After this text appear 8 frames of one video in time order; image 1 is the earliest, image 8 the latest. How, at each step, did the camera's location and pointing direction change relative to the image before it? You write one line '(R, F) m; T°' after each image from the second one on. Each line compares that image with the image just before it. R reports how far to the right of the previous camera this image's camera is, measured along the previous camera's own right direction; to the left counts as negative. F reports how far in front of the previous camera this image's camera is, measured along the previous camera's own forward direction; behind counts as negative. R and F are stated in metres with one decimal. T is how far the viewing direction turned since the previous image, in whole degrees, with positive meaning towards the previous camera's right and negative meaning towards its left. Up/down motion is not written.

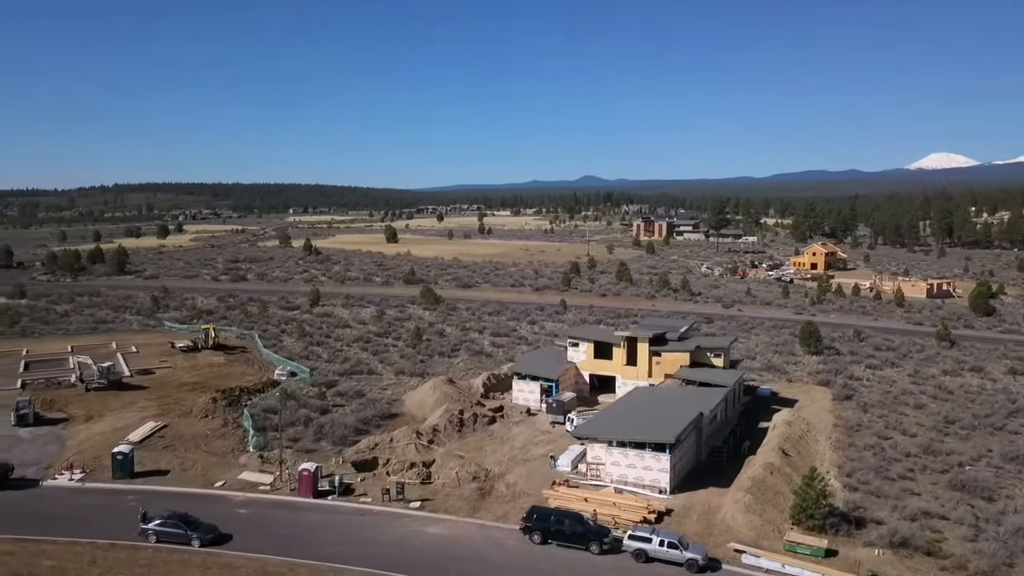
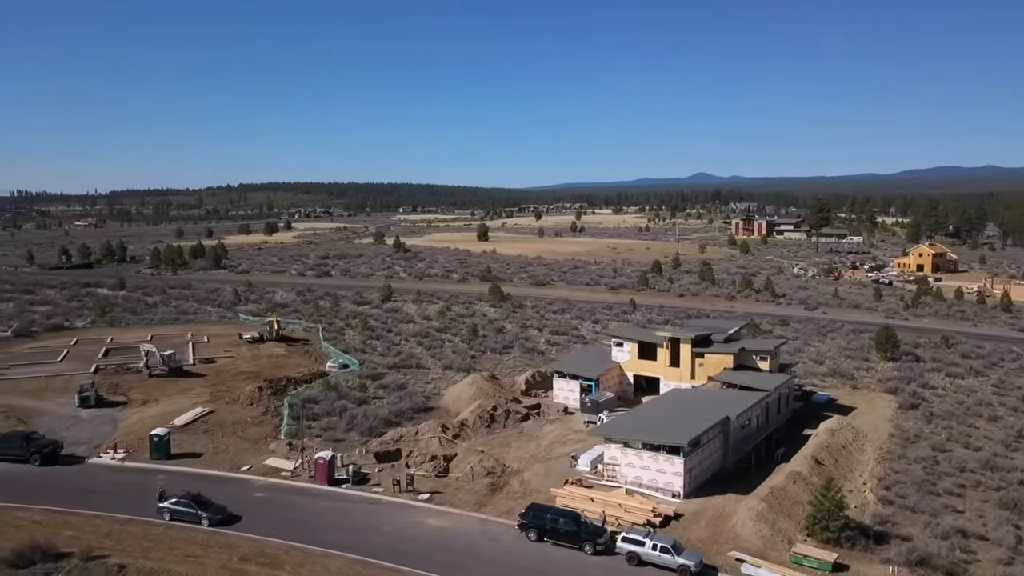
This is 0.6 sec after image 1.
(+2.8, +0.1) m; -8°
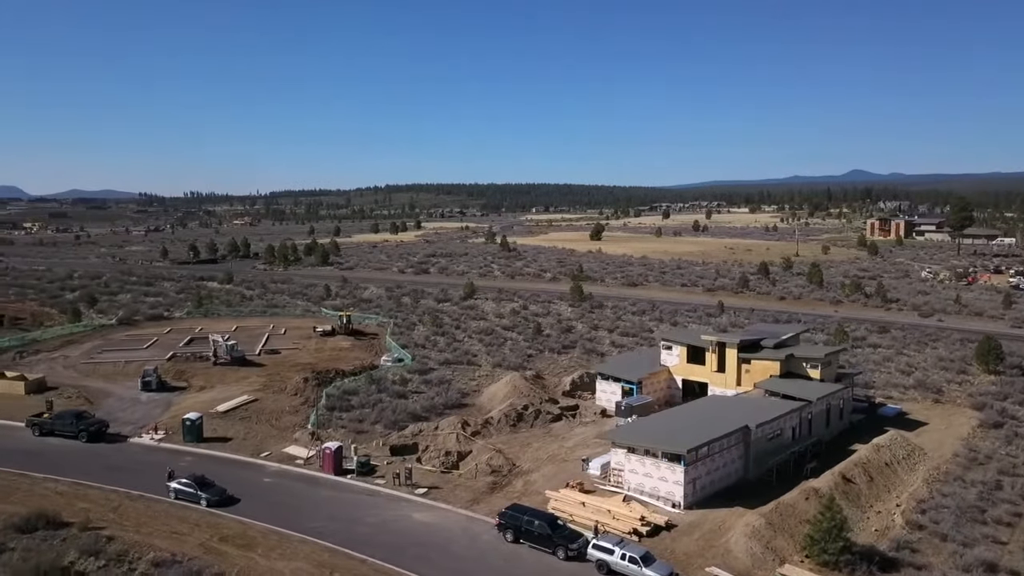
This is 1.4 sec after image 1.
(+4.1, +0.5) m; -10°
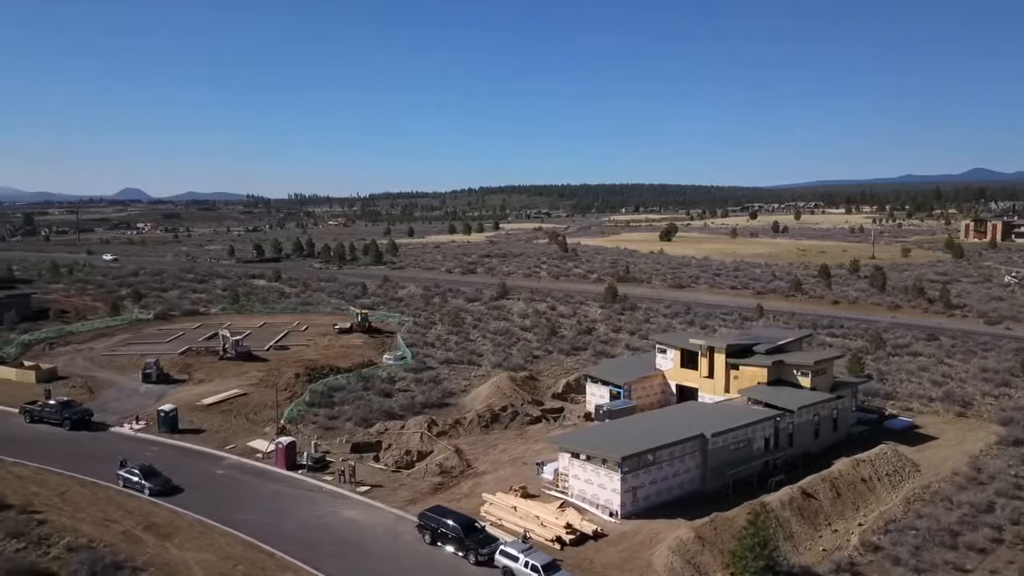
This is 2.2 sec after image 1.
(+4.5, +0.7) m; -7°
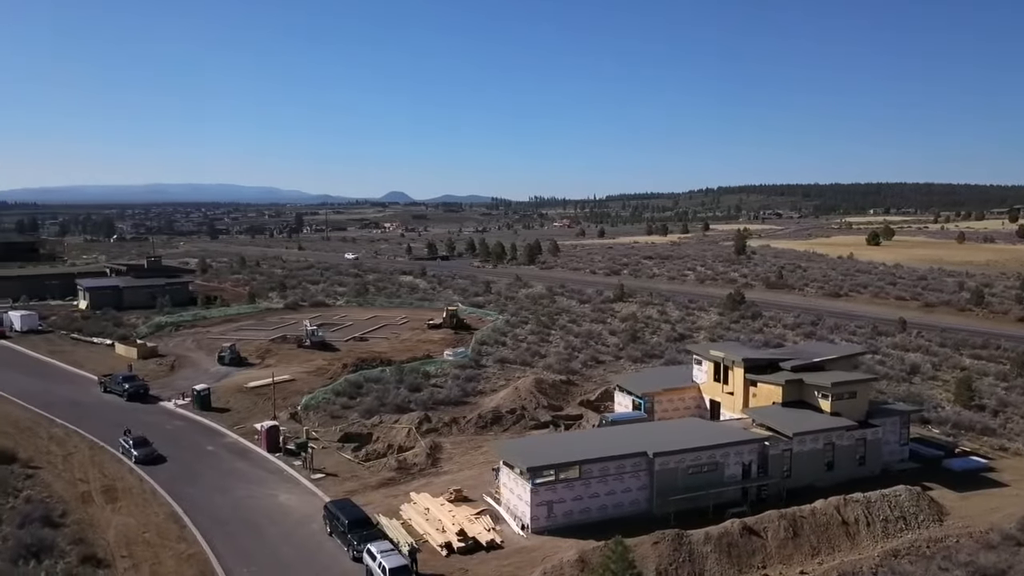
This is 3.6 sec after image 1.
(+8.4, +1.8) m; -17°
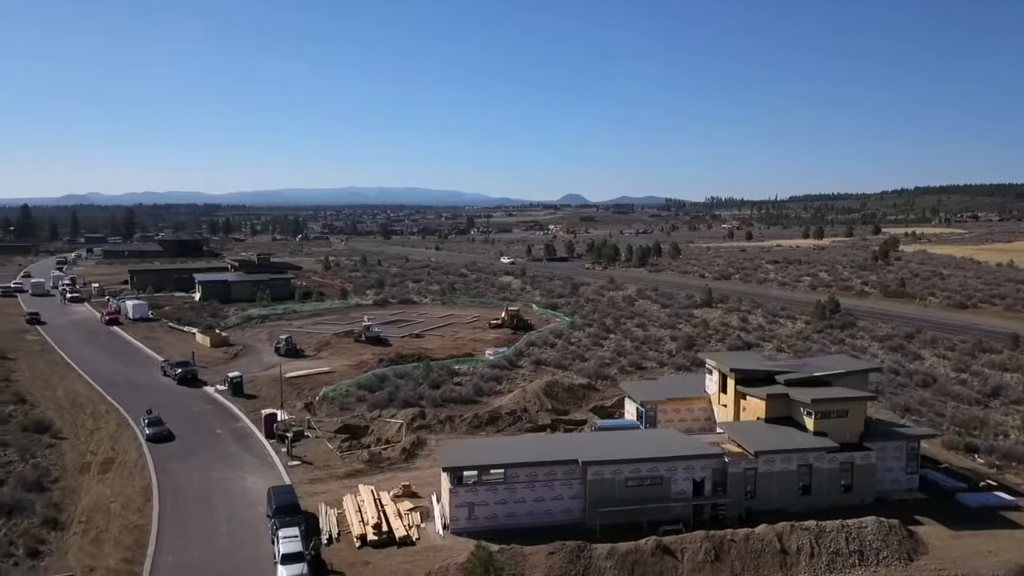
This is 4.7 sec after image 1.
(+6.5, +0.8) m; -12°
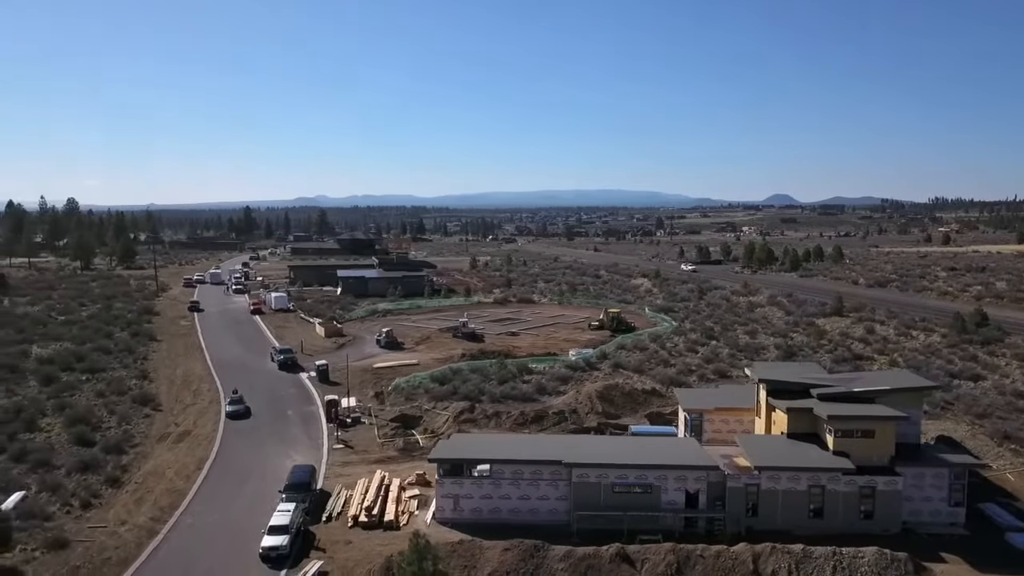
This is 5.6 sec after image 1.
(+5.5, +0.3) m; -14°
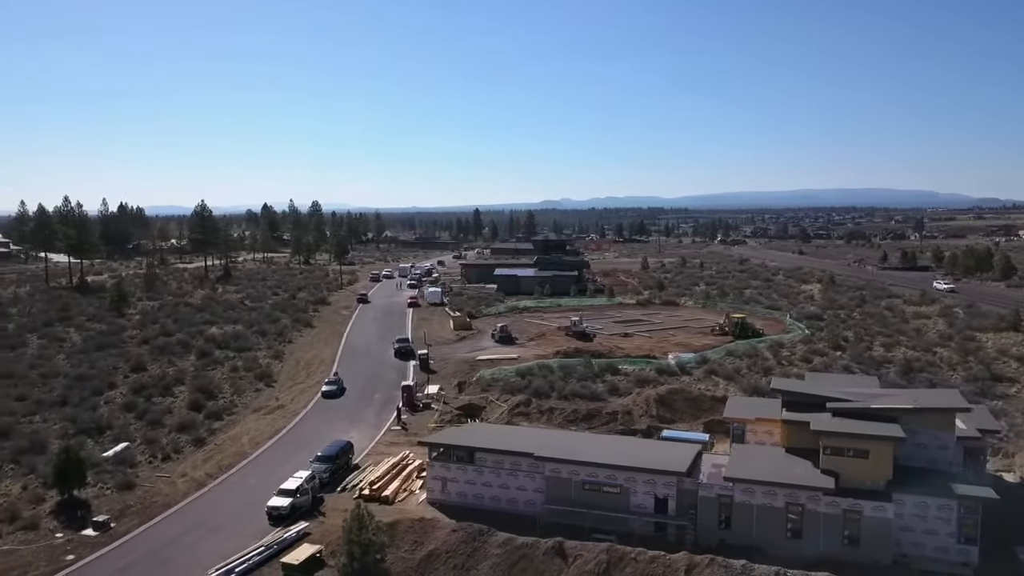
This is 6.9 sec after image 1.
(+7.0, +0.2) m; -17°
